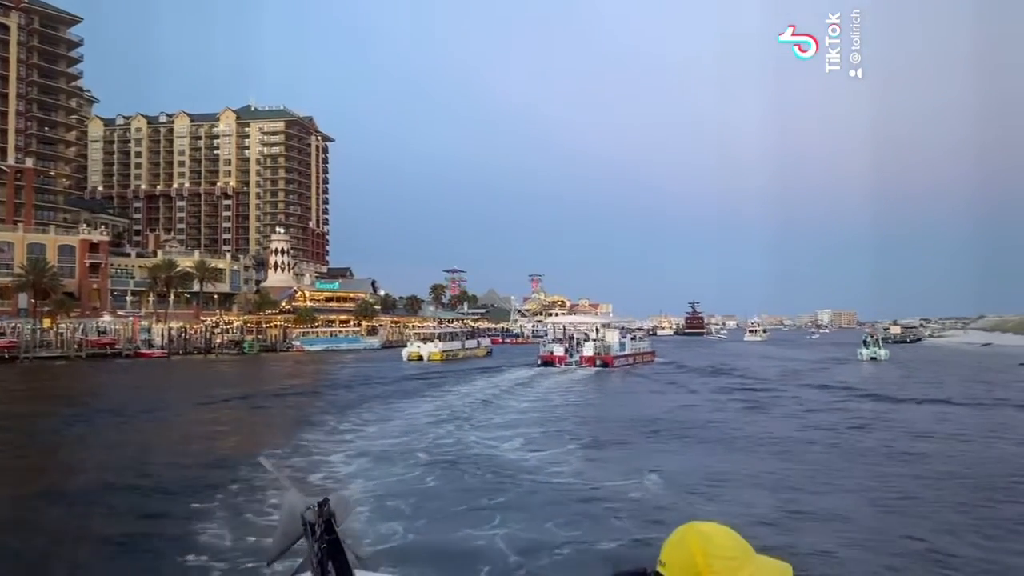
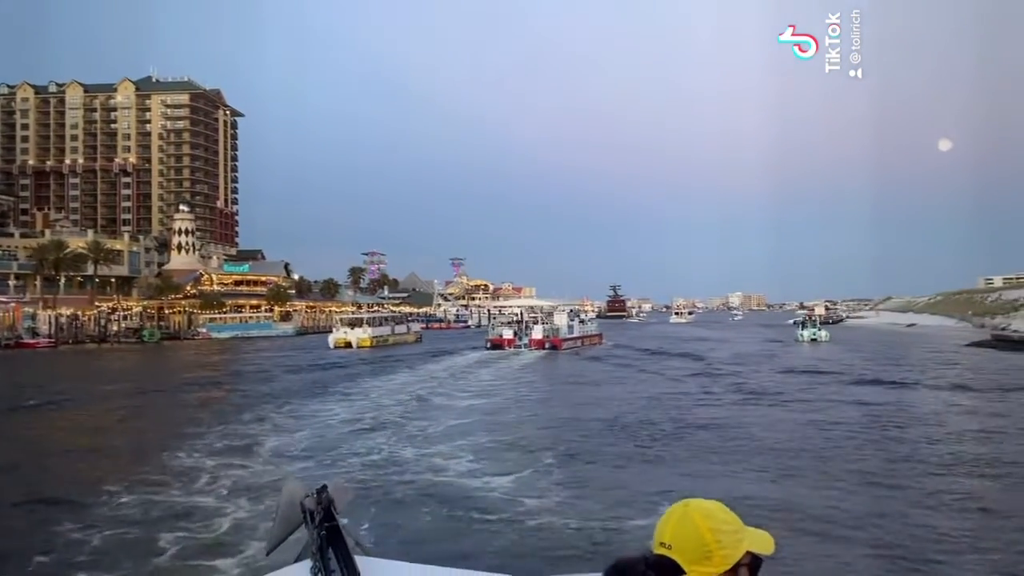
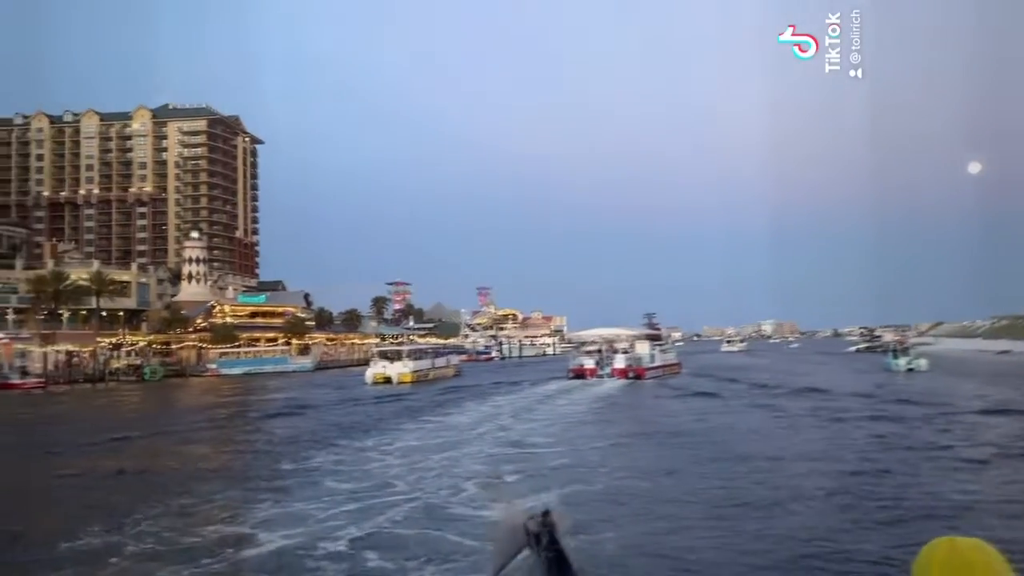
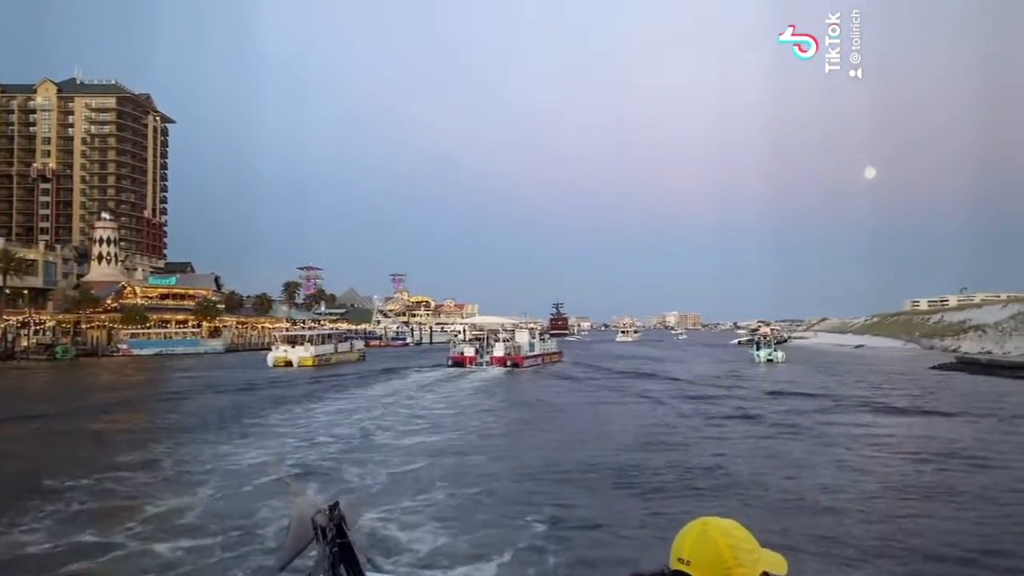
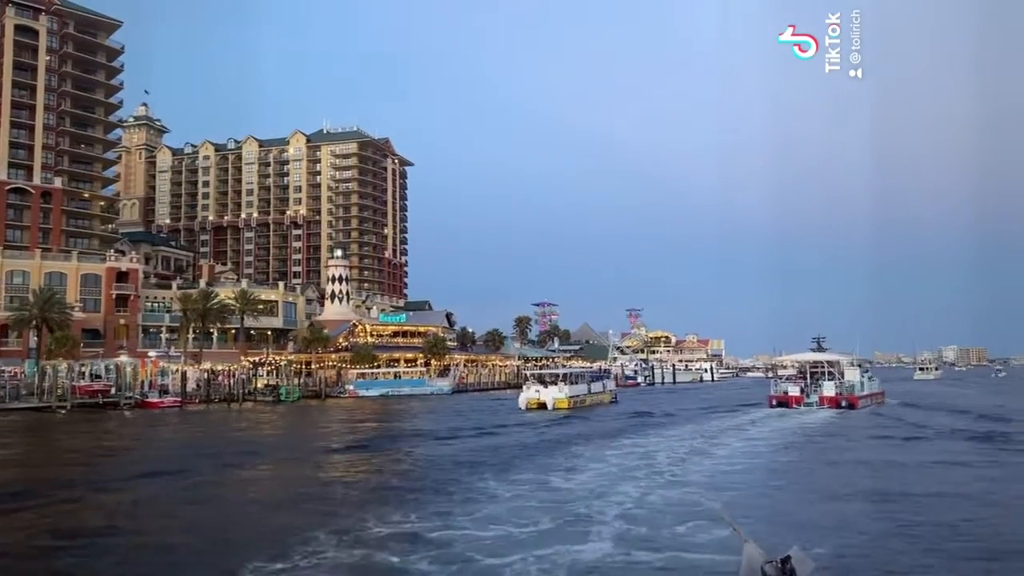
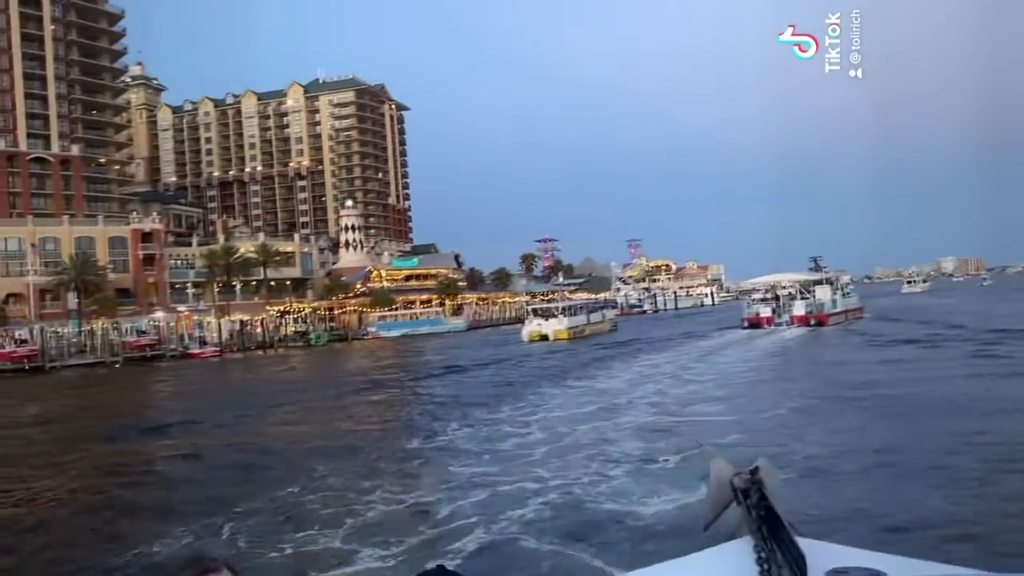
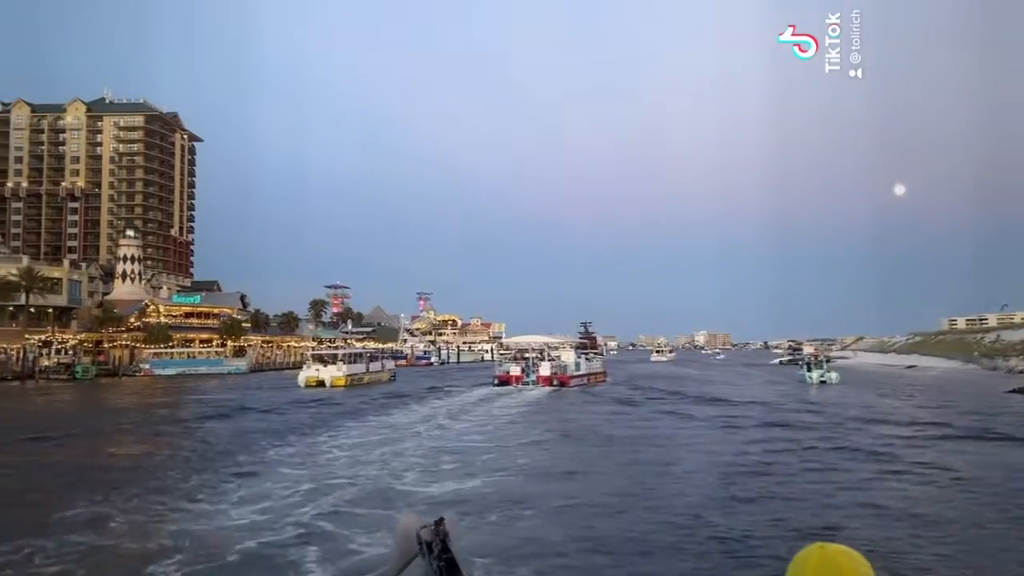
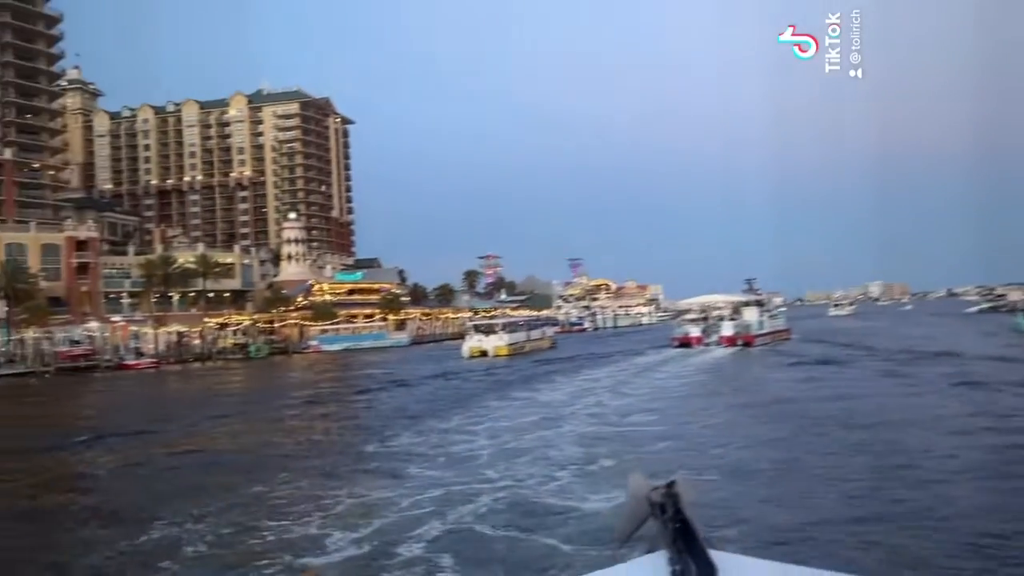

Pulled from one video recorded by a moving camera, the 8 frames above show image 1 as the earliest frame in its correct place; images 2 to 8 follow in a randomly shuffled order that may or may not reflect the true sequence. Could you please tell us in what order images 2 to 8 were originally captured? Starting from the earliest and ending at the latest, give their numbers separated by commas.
2, 4, 7, 3, 8, 6, 5
